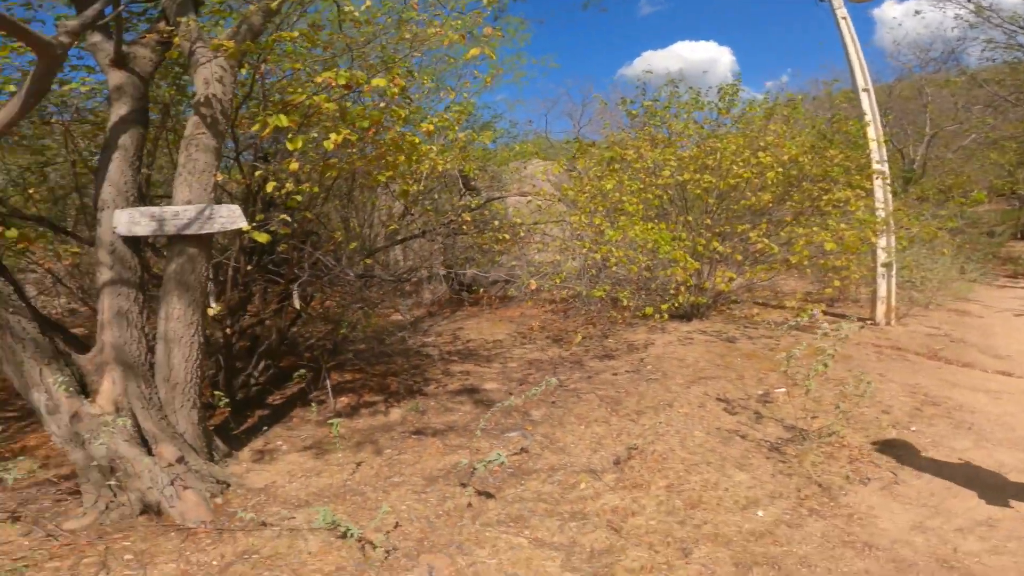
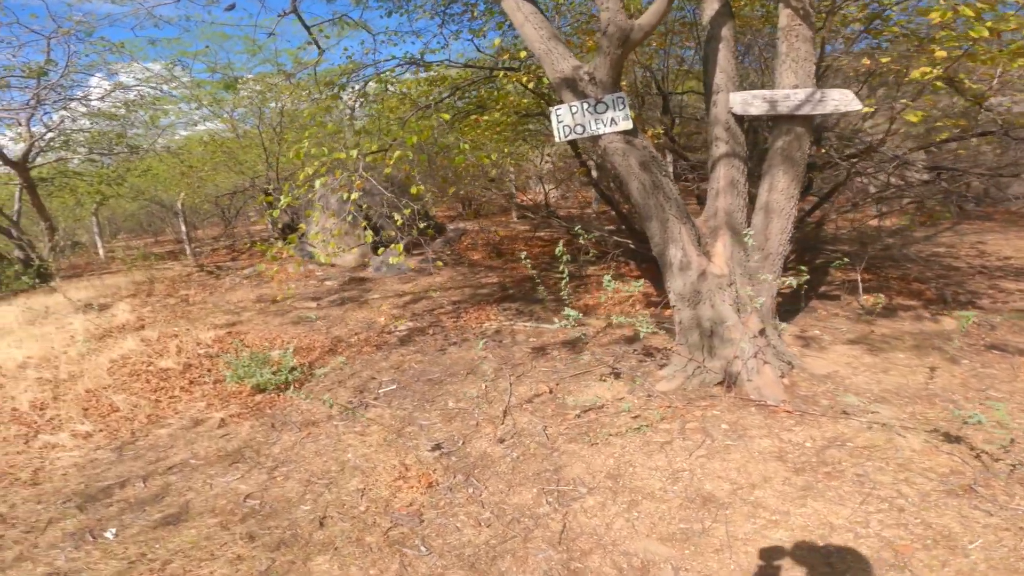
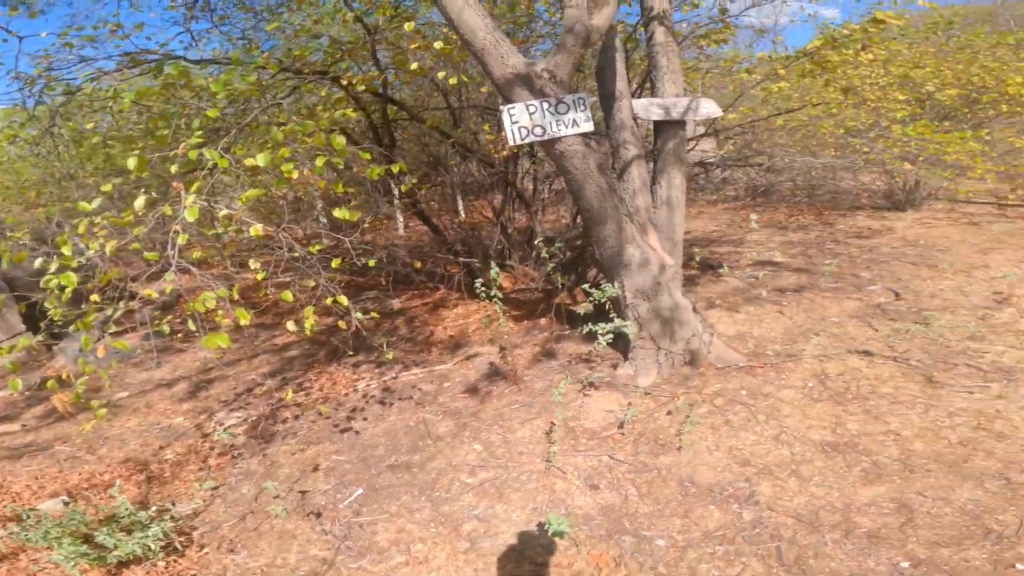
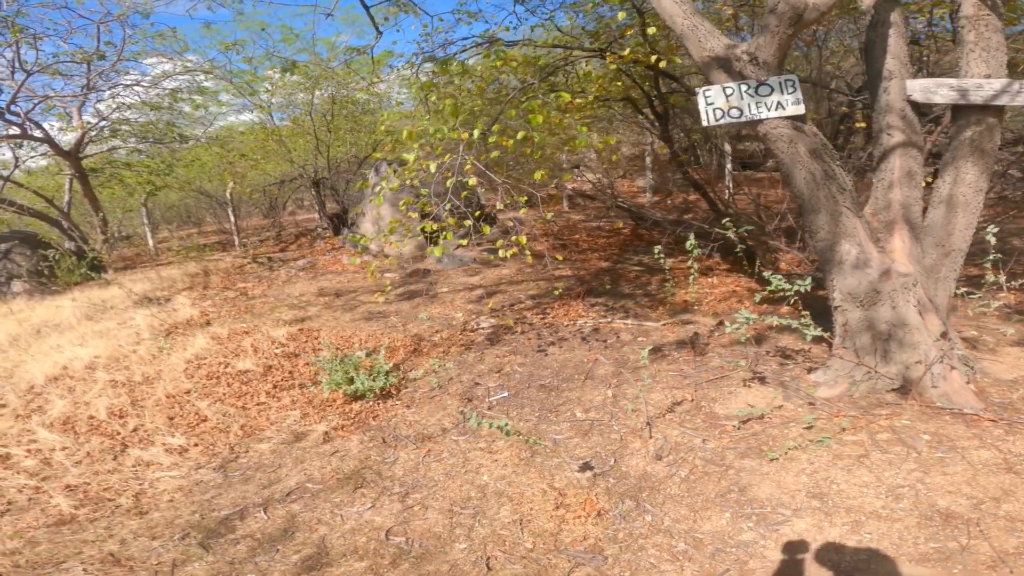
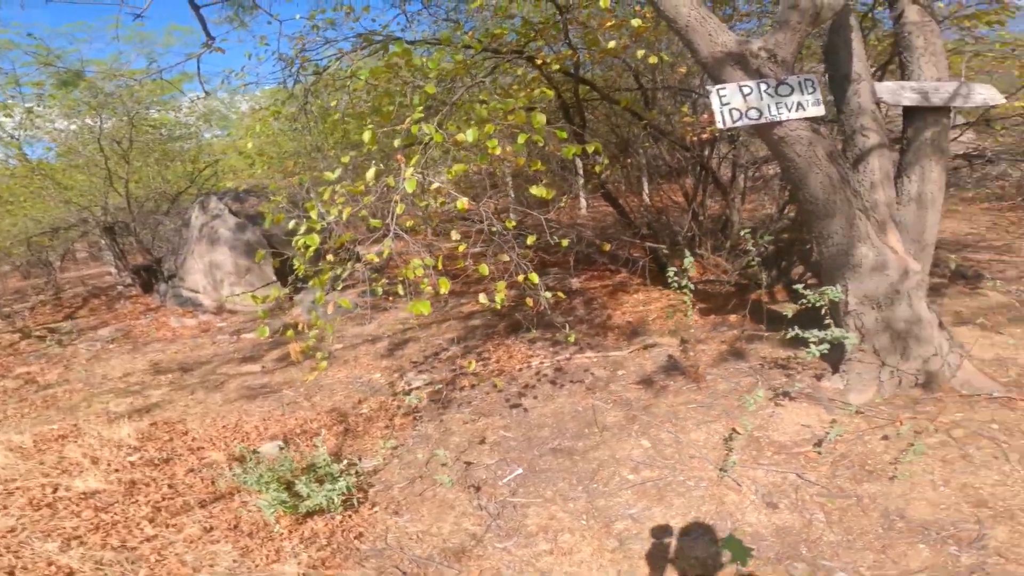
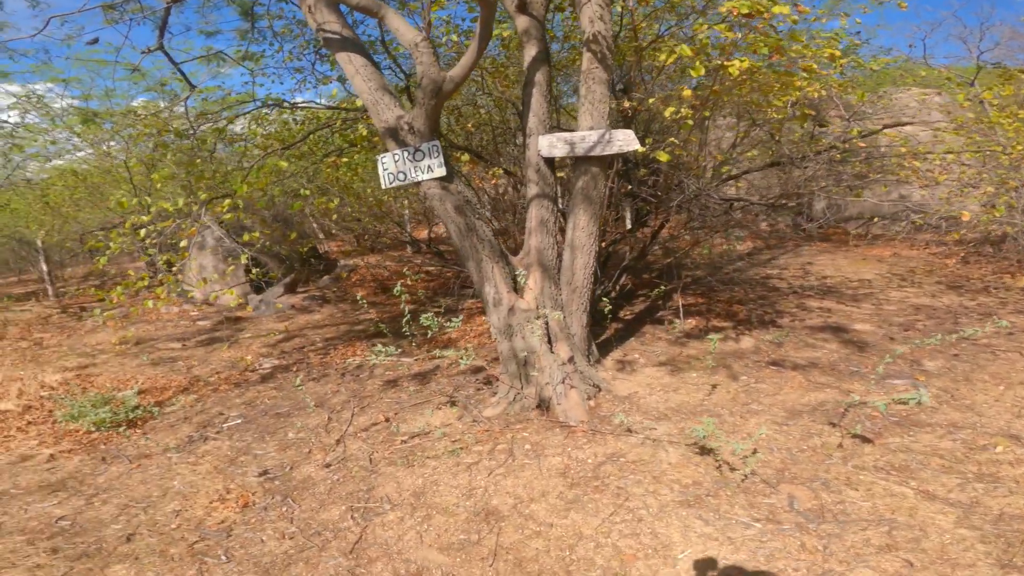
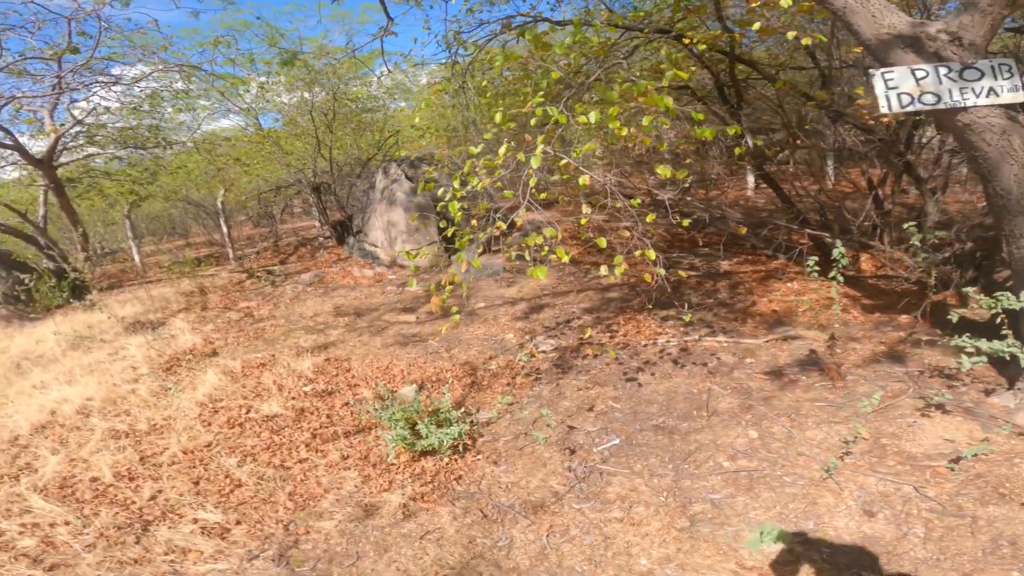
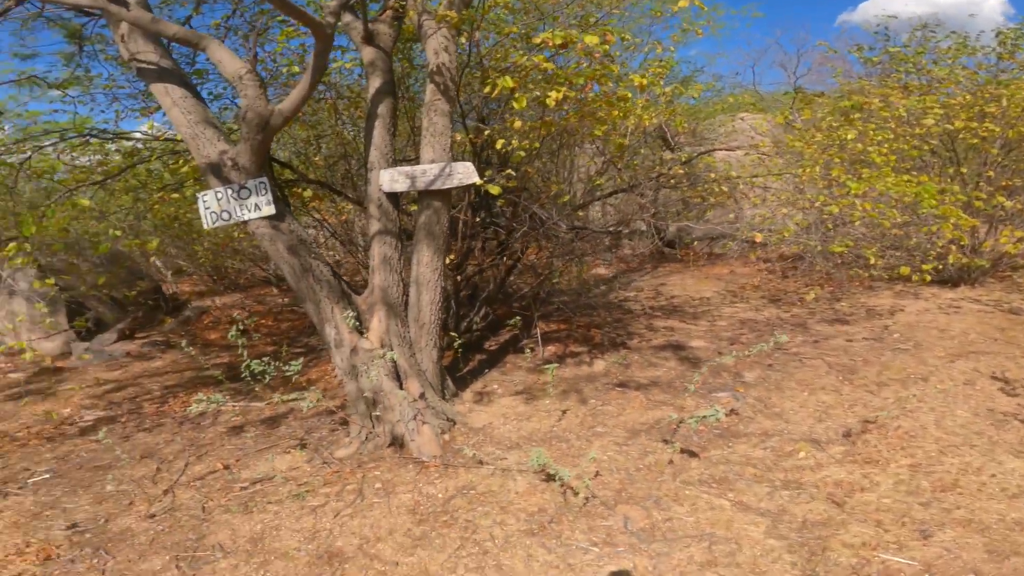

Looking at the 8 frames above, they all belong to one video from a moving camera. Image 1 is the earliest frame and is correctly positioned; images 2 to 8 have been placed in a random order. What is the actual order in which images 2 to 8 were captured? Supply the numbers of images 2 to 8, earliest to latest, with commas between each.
8, 6, 2, 4, 7, 5, 3
